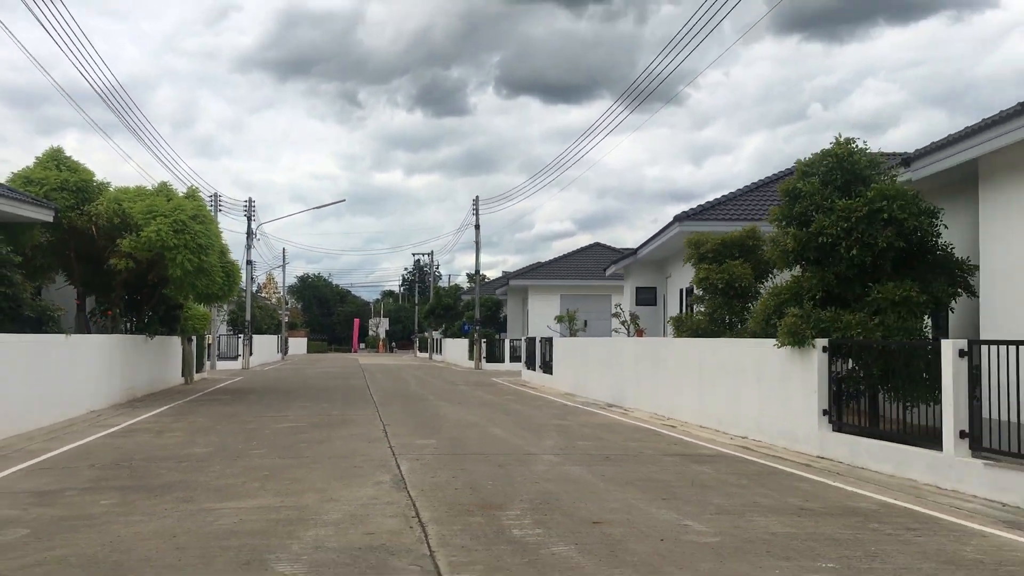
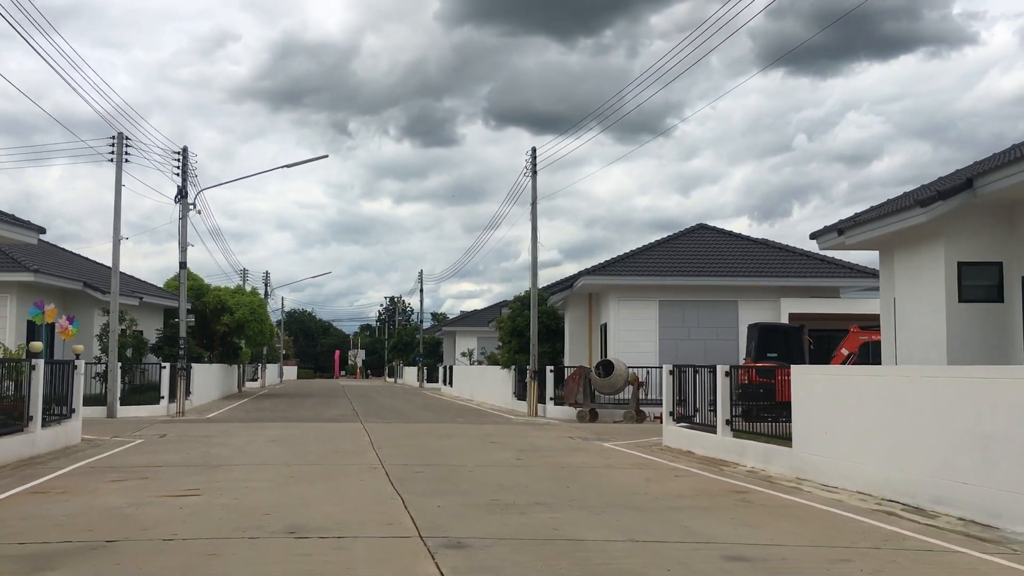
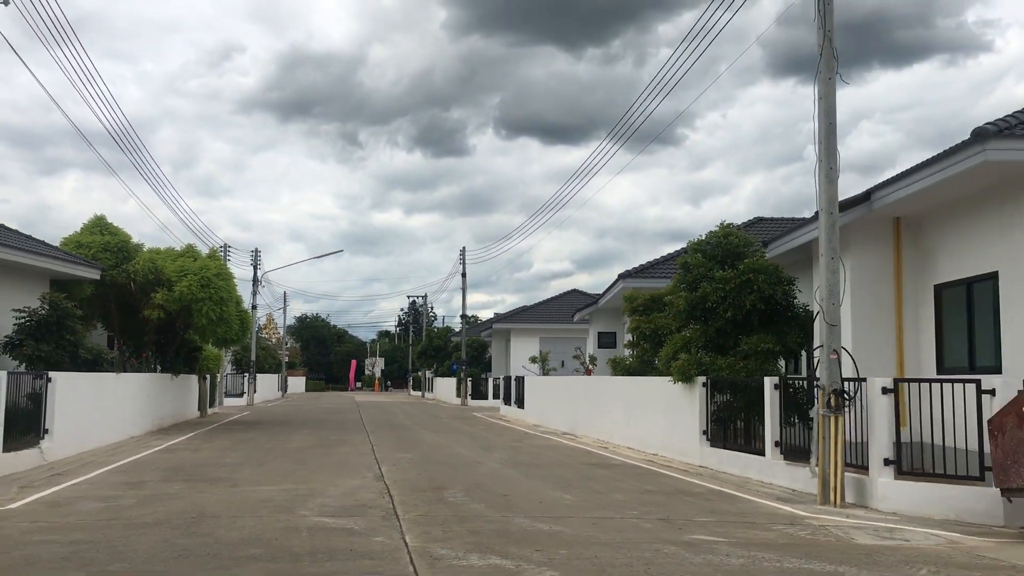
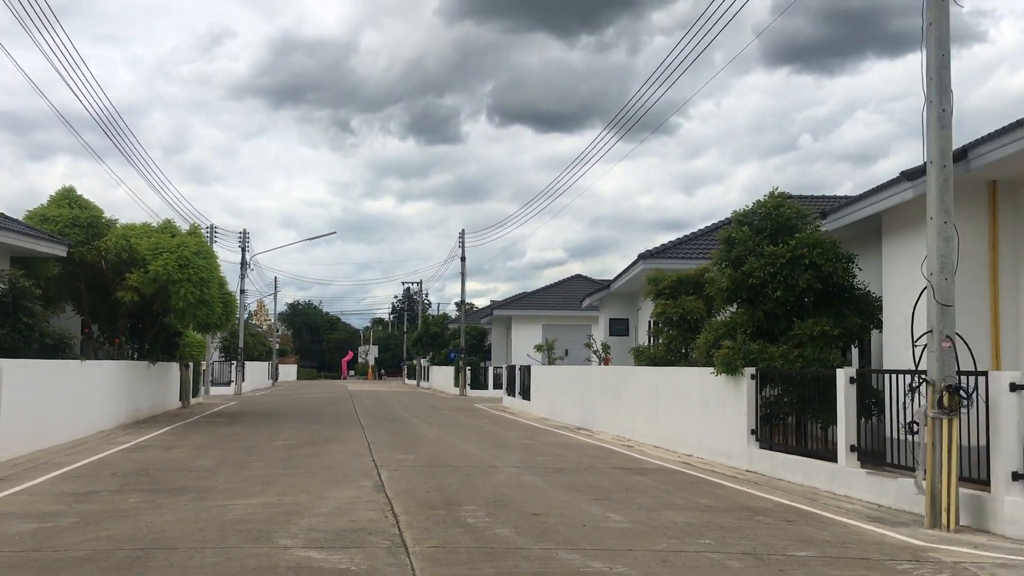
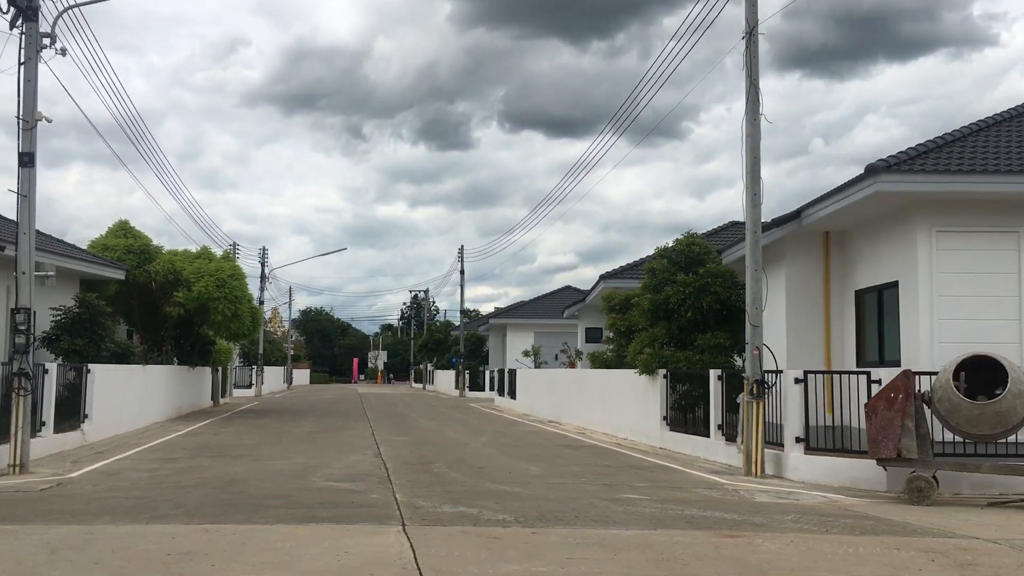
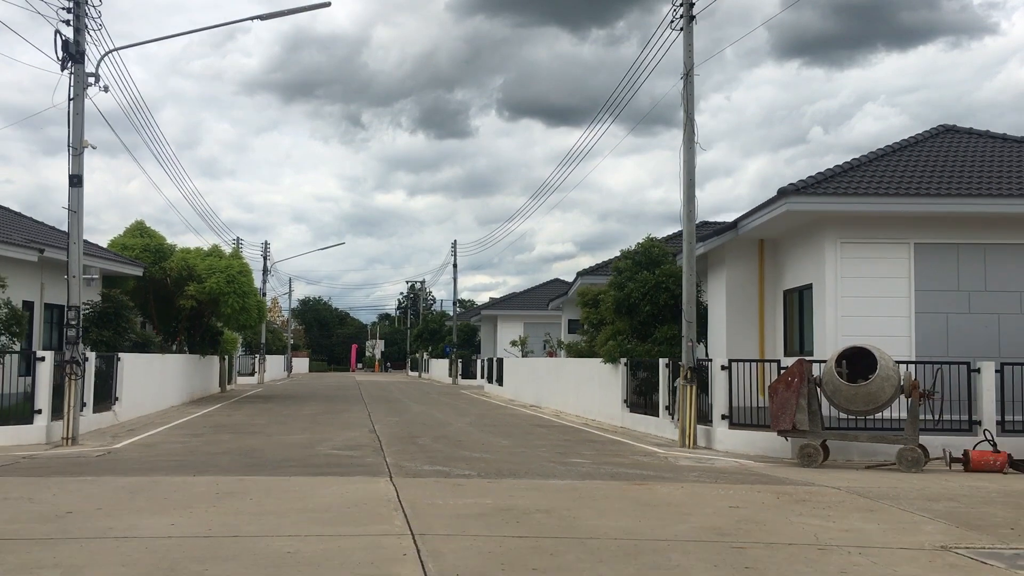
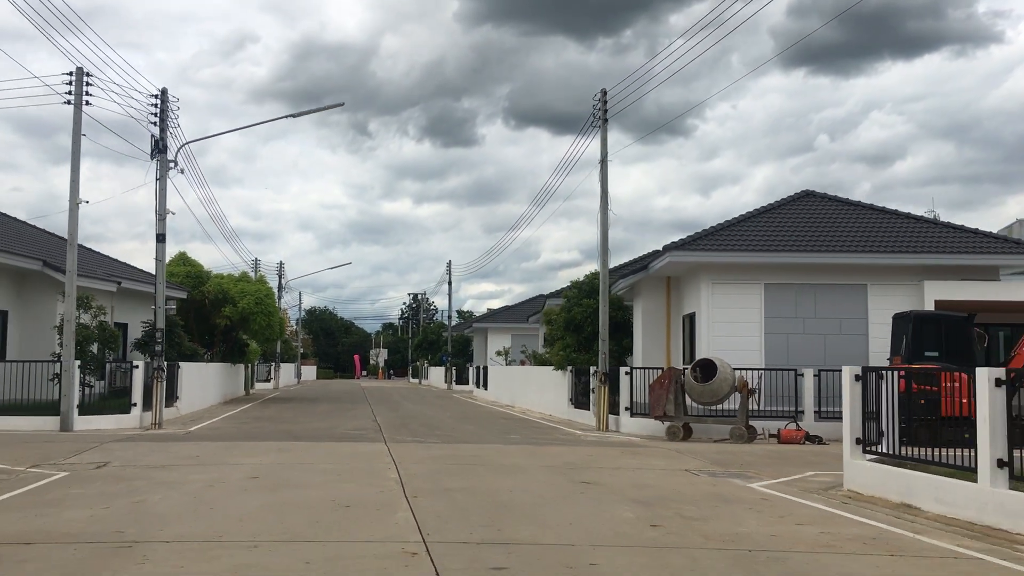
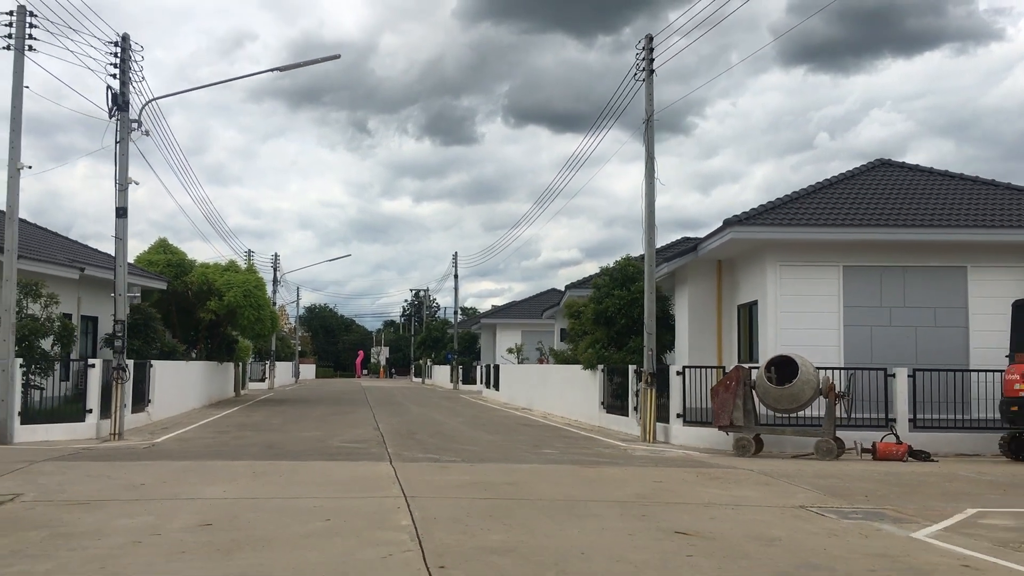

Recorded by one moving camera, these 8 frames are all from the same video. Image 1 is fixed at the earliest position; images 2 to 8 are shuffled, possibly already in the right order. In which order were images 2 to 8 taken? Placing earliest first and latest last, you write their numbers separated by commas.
4, 3, 5, 6, 8, 7, 2
